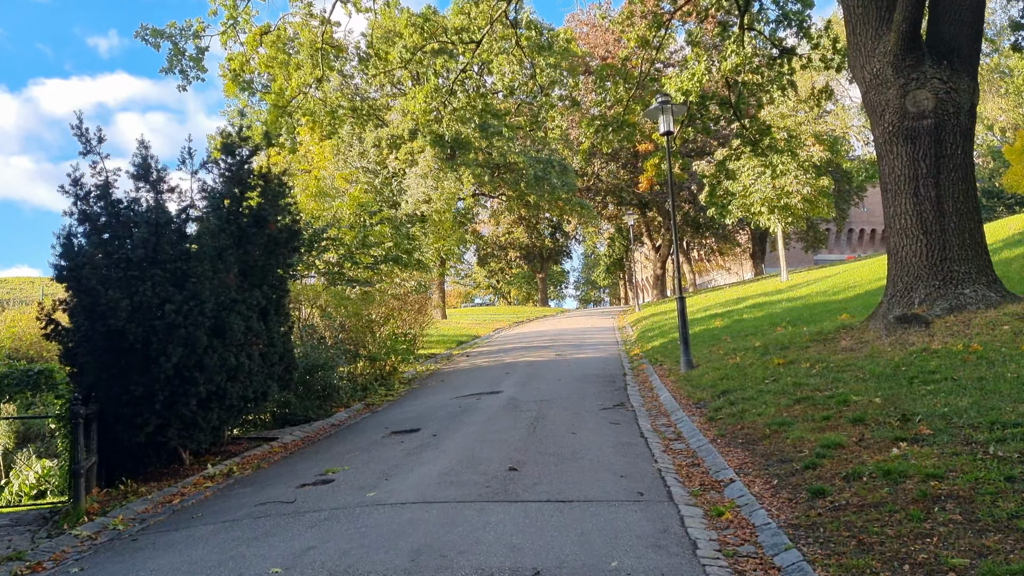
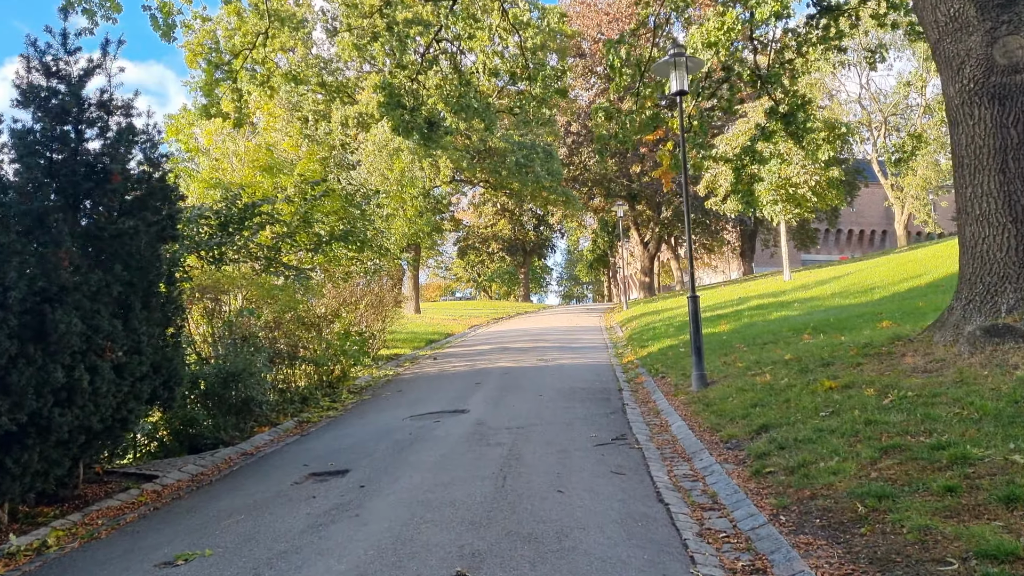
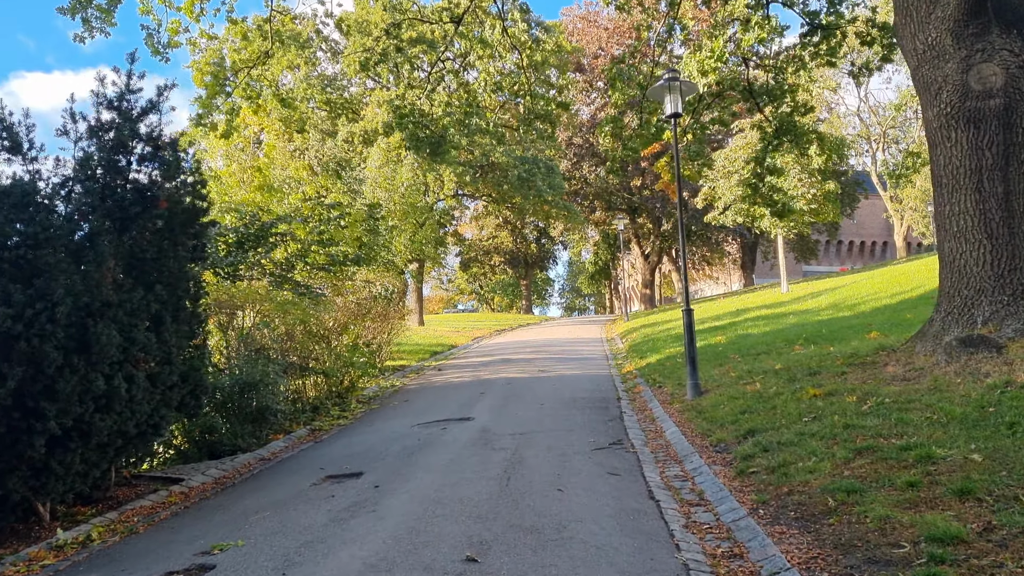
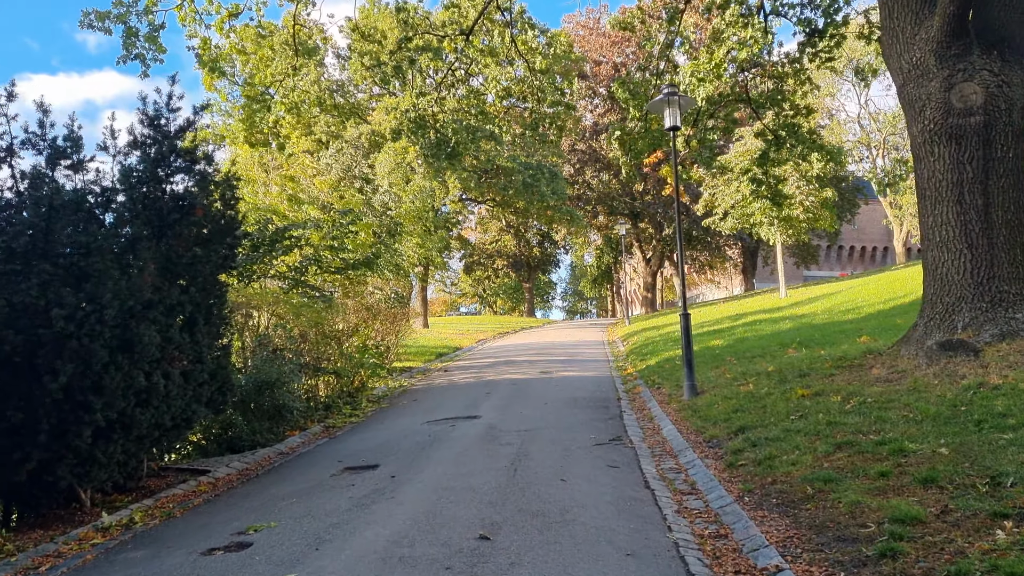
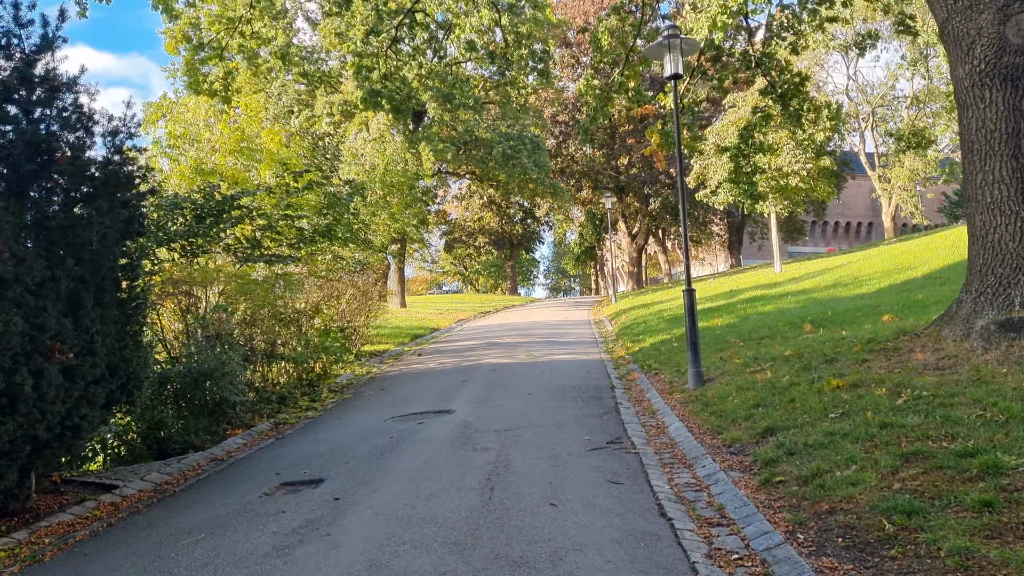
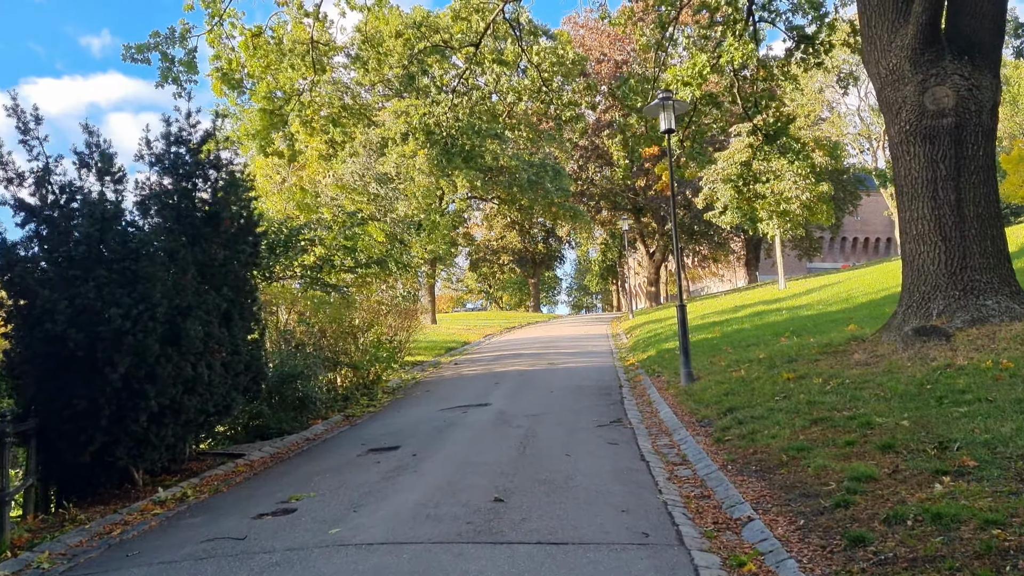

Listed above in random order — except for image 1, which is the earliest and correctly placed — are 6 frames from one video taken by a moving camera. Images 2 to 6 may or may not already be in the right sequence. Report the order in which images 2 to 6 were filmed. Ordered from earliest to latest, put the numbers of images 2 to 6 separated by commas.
6, 4, 3, 2, 5
